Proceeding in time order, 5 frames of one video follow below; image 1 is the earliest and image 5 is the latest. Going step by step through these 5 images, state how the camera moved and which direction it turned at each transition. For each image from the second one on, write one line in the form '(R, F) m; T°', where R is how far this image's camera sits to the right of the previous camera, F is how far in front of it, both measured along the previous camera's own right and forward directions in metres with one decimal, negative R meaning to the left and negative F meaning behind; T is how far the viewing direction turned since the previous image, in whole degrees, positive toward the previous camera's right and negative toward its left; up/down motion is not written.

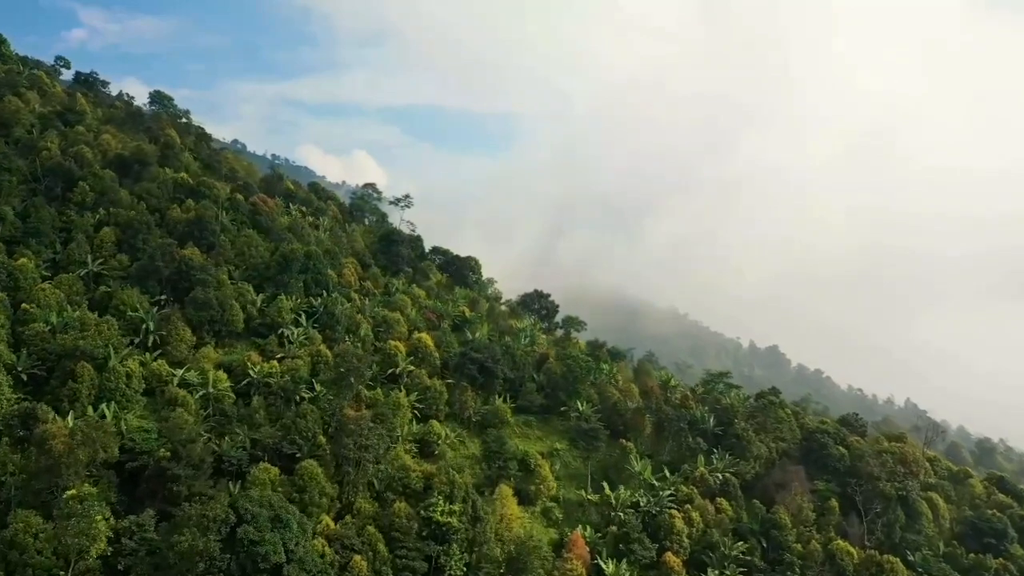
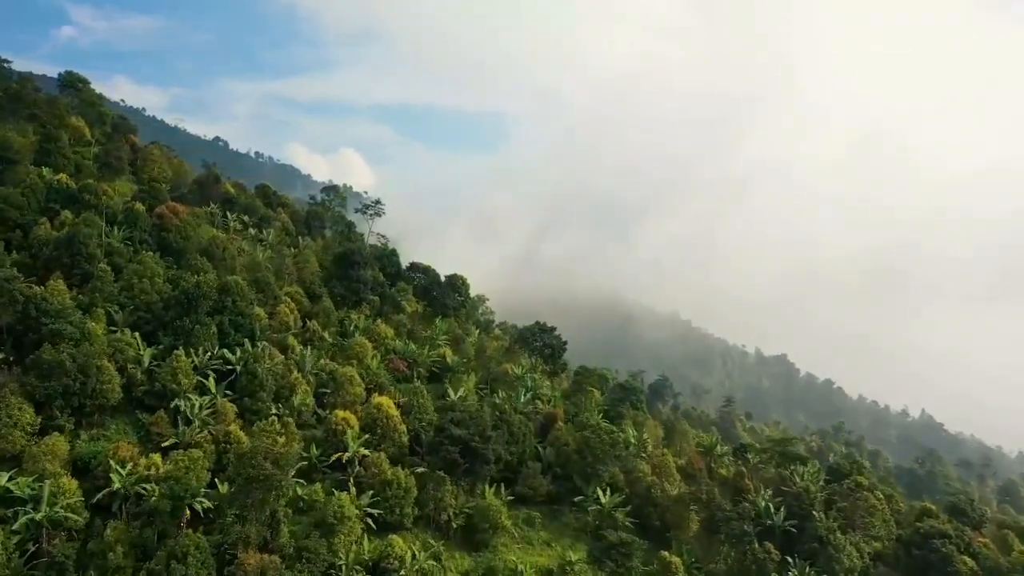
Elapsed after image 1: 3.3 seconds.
(-0.1, +11.8) m; +1°
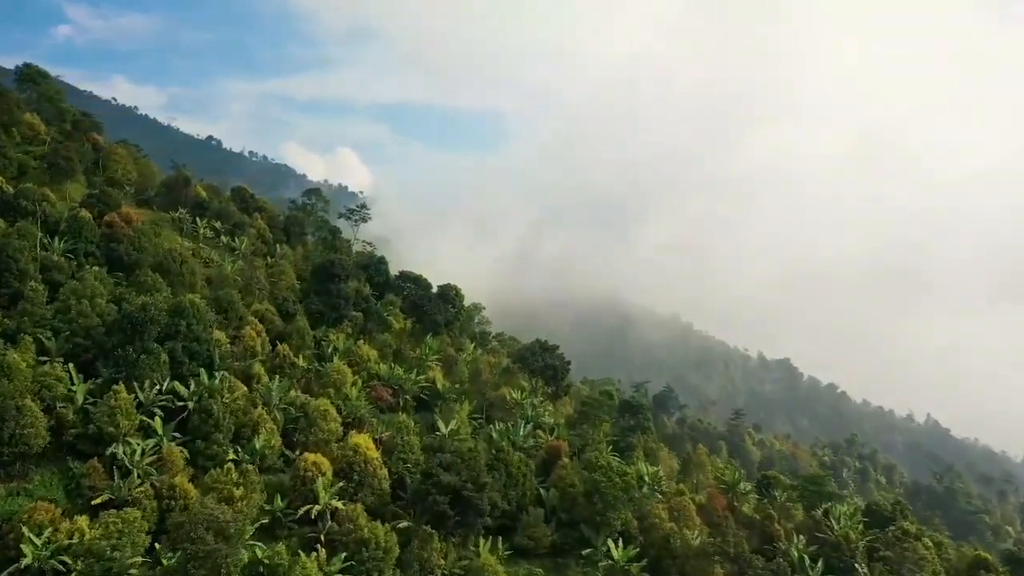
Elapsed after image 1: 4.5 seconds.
(0.0, +4.1) m; 0°
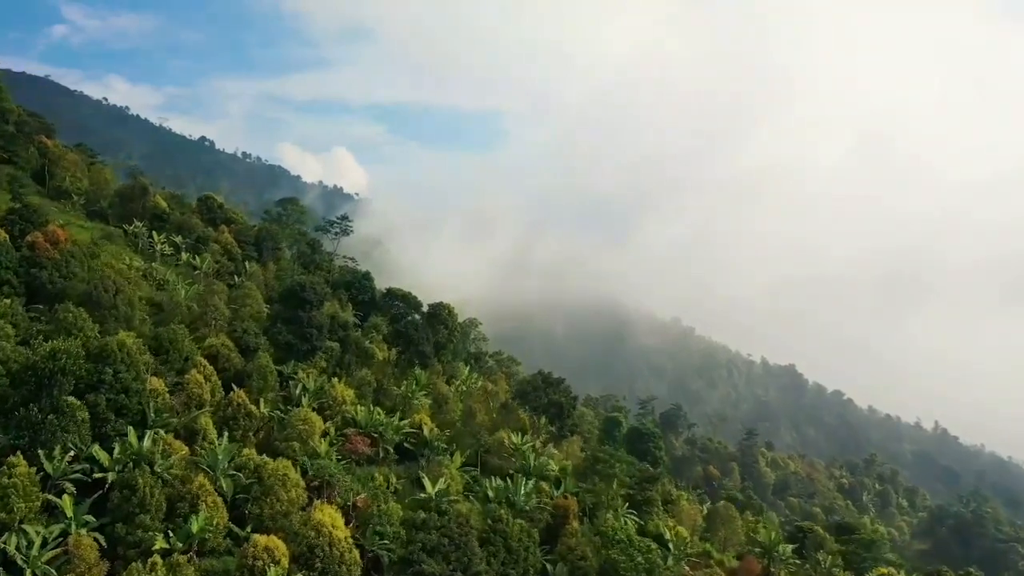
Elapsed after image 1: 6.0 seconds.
(0.0, +4.9) m; 0°
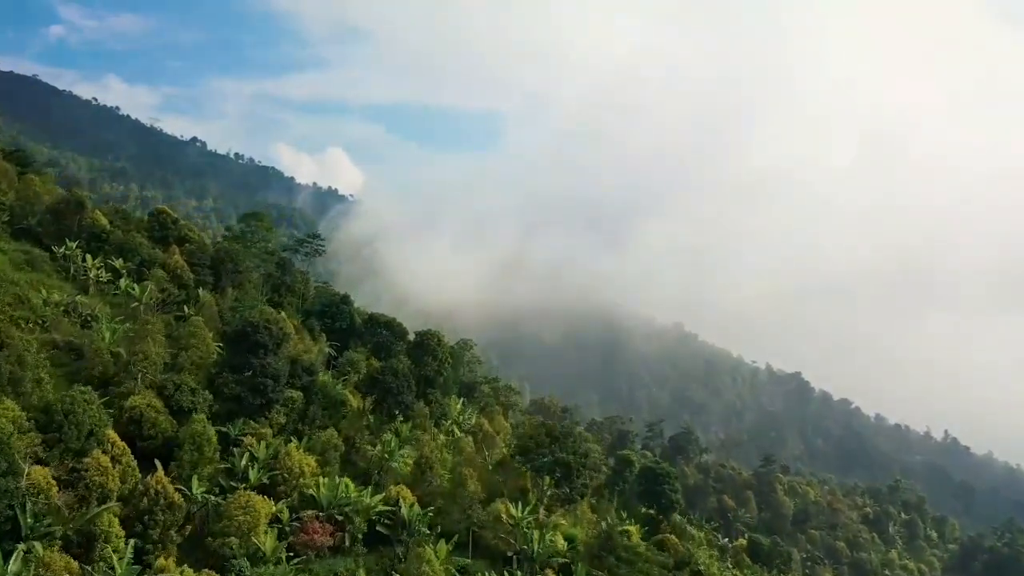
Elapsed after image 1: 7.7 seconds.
(0.0, +5.6) m; 0°
